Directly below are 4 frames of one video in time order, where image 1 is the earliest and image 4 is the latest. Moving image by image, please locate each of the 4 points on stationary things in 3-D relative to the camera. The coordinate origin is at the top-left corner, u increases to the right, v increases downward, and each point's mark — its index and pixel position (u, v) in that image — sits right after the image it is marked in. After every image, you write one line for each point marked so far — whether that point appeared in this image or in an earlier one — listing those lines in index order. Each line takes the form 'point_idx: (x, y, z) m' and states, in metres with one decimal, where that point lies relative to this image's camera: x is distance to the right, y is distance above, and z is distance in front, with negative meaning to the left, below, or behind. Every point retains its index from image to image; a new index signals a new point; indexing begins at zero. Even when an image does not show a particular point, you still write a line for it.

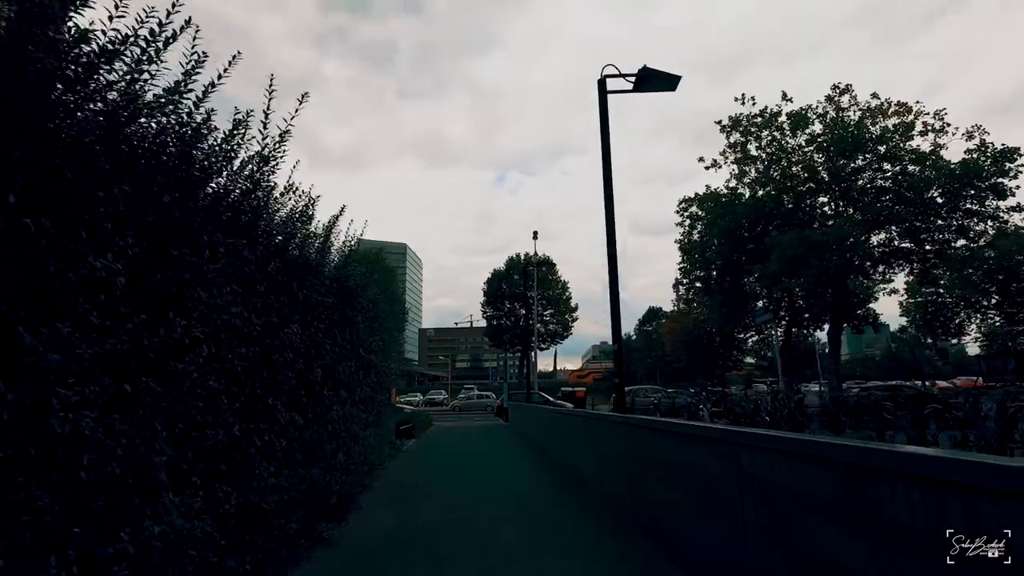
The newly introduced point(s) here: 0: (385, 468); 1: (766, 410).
0: (-3.6, -5.0, +15.0) m
1: (+7.5, -3.6, +15.8) m
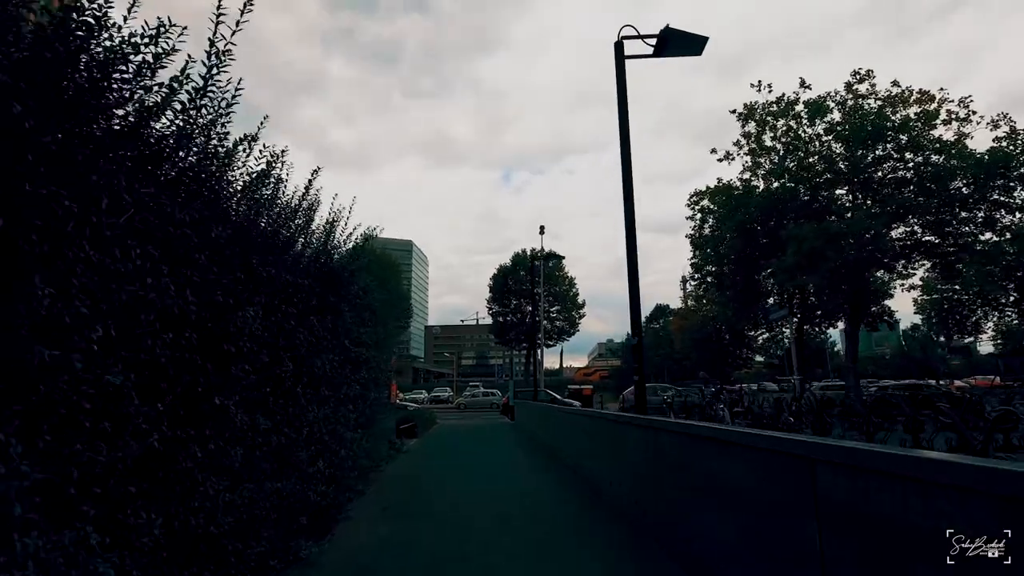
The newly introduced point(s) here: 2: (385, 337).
0: (-3.4, -4.8, +14.3) m
1: (+7.7, -3.4, +15.0) m
2: (-2.4, -0.9, +10.2) m
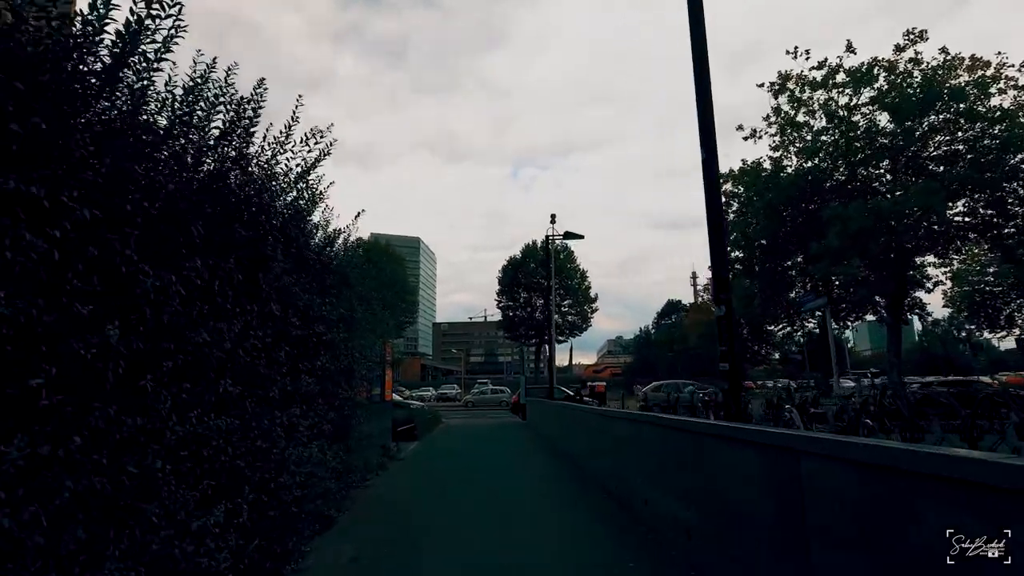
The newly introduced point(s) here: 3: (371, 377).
0: (-3.1, -4.4, +12.5) m
1: (+8.0, -3.0, +13.1) m
2: (-2.2, -0.5, +8.3) m
3: (-2.2, -1.4, +8.6) m
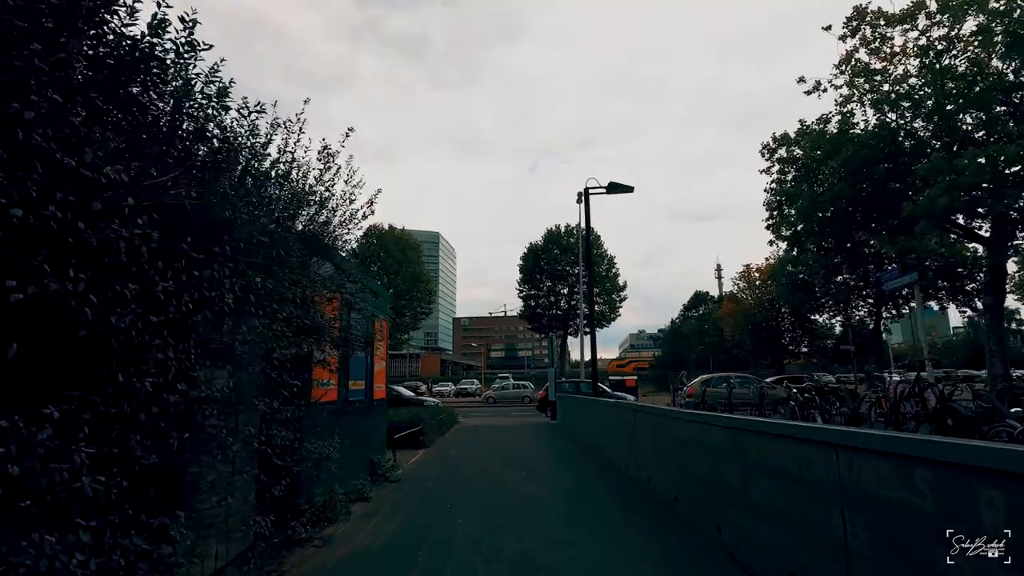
0: (-2.5, -3.7, +9.6) m
1: (+8.7, -2.2, +9.7) m
2: (-1.7, +0.1, +5.4) m
3: (-1.8, -0.8, +5.6) m
